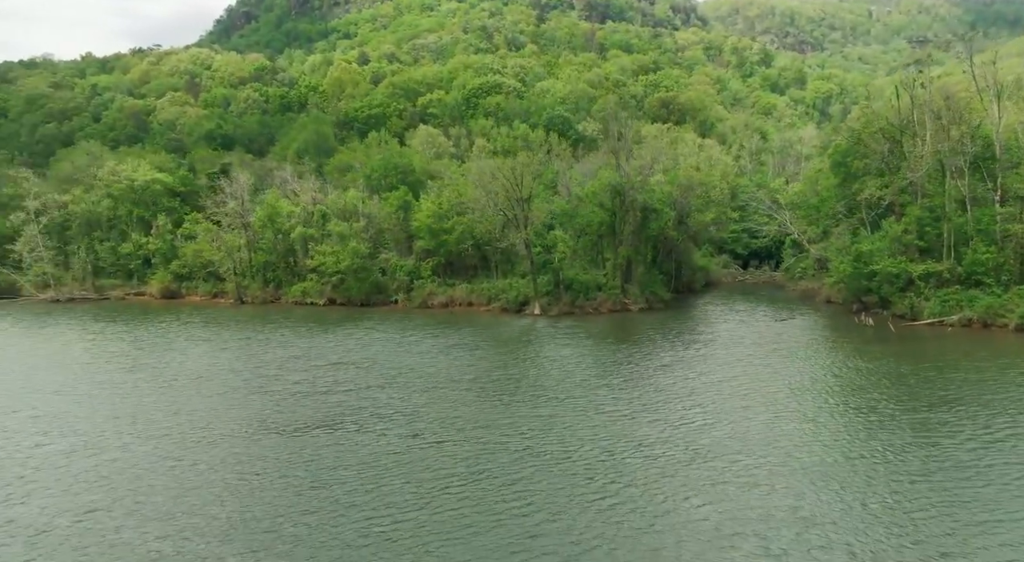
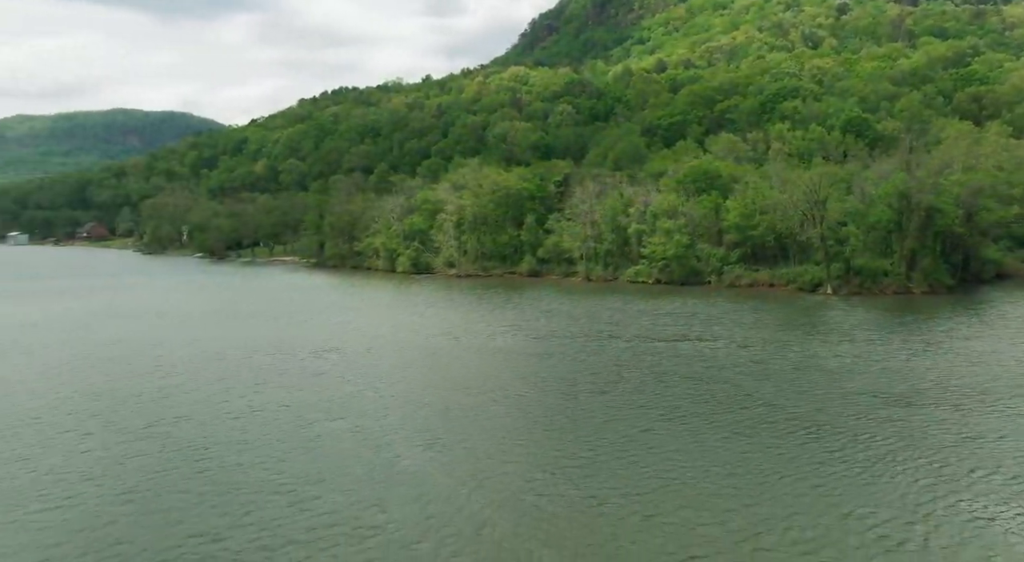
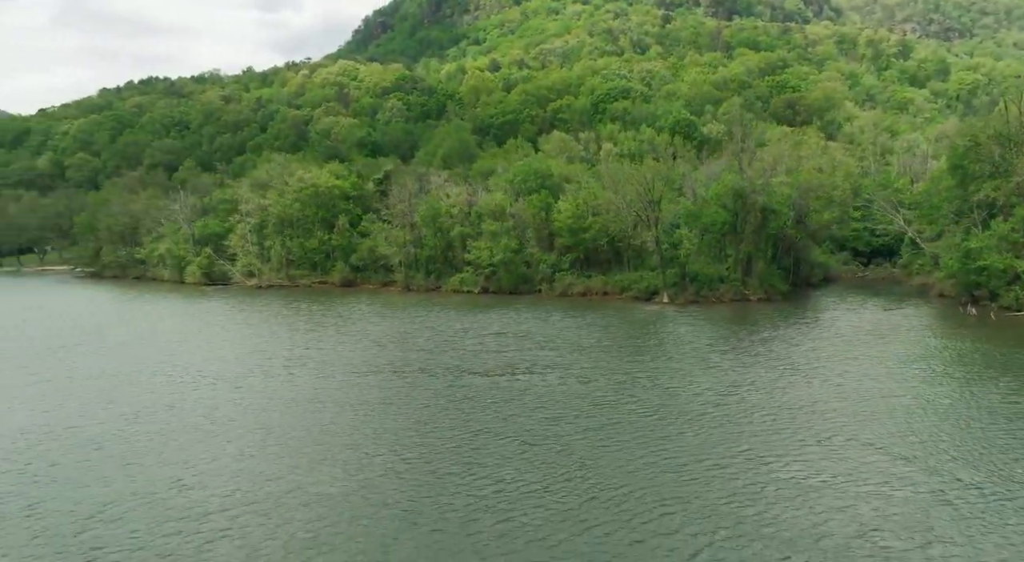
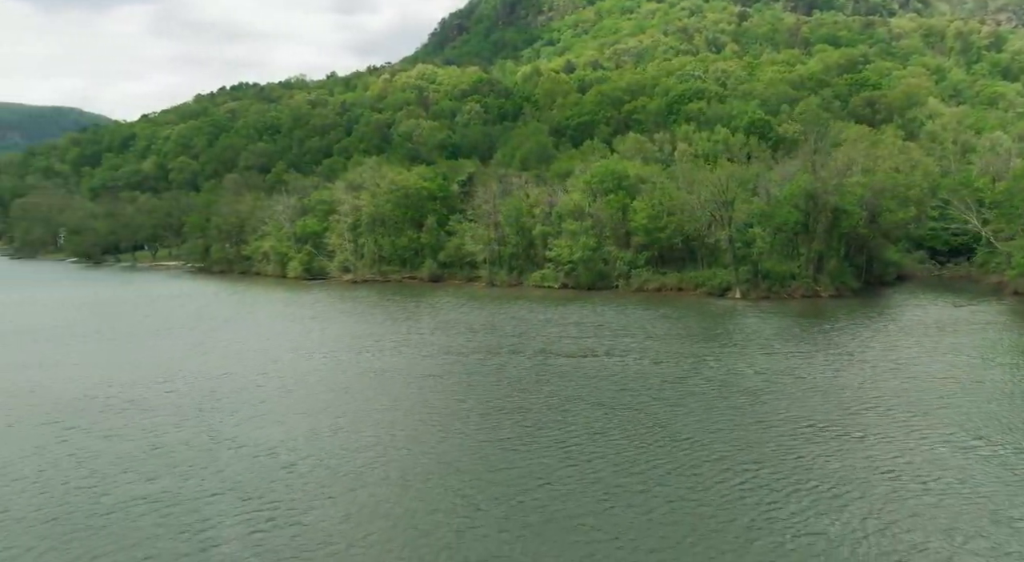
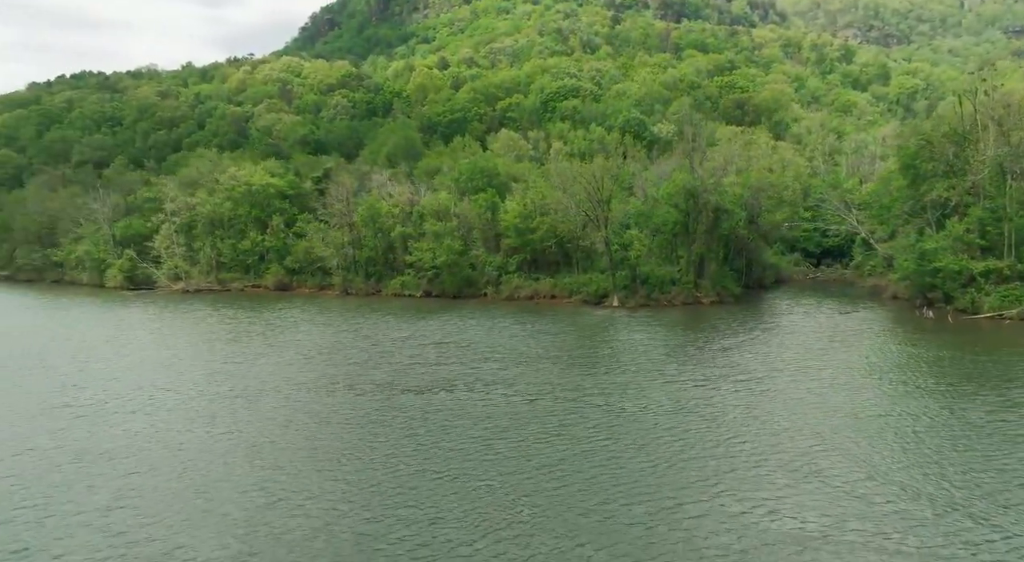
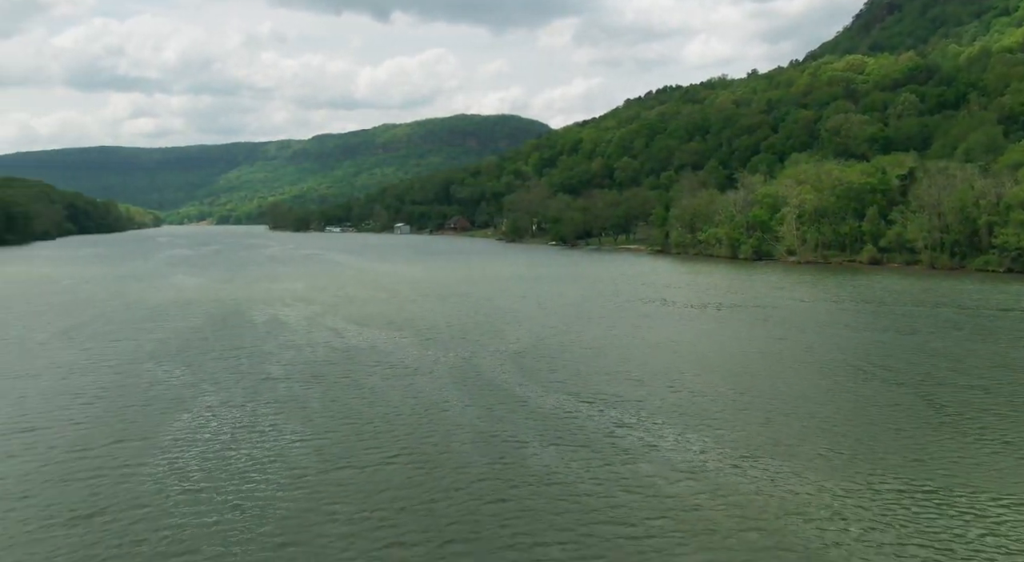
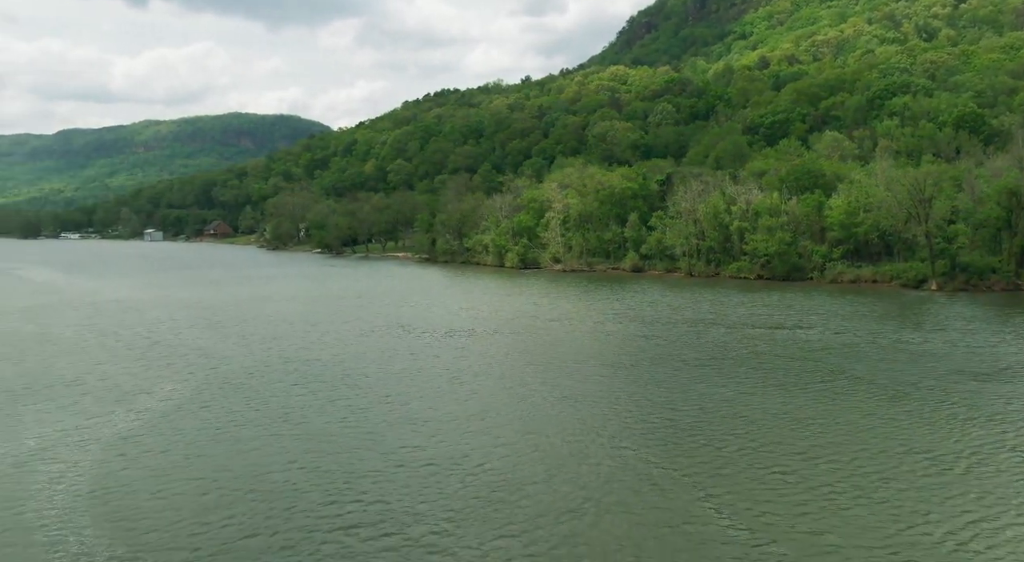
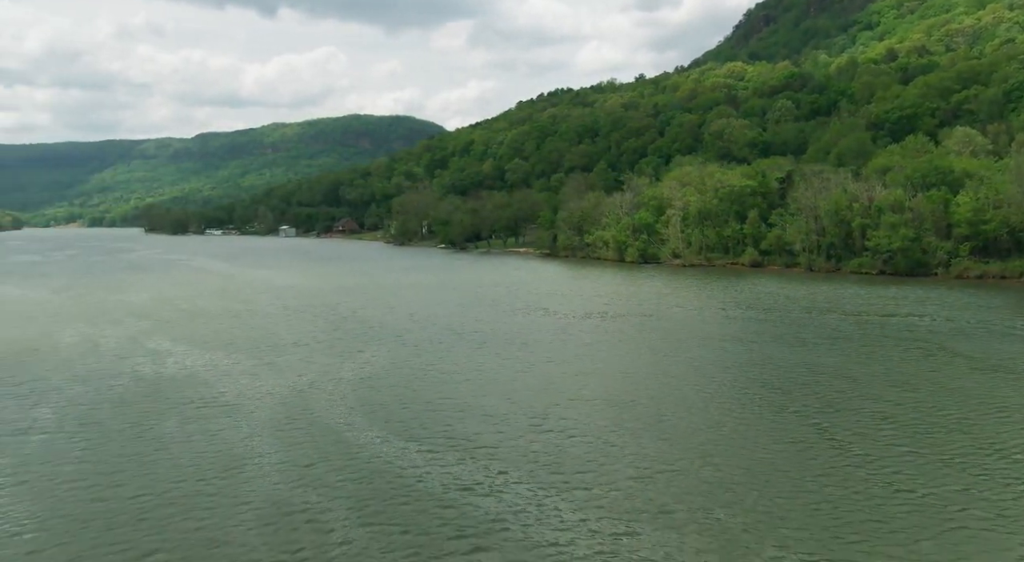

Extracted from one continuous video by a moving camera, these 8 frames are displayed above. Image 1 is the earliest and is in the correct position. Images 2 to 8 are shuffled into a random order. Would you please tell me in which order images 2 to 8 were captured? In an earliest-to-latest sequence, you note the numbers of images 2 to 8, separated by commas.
5, 3, 4, 2, 7, 8, 6
